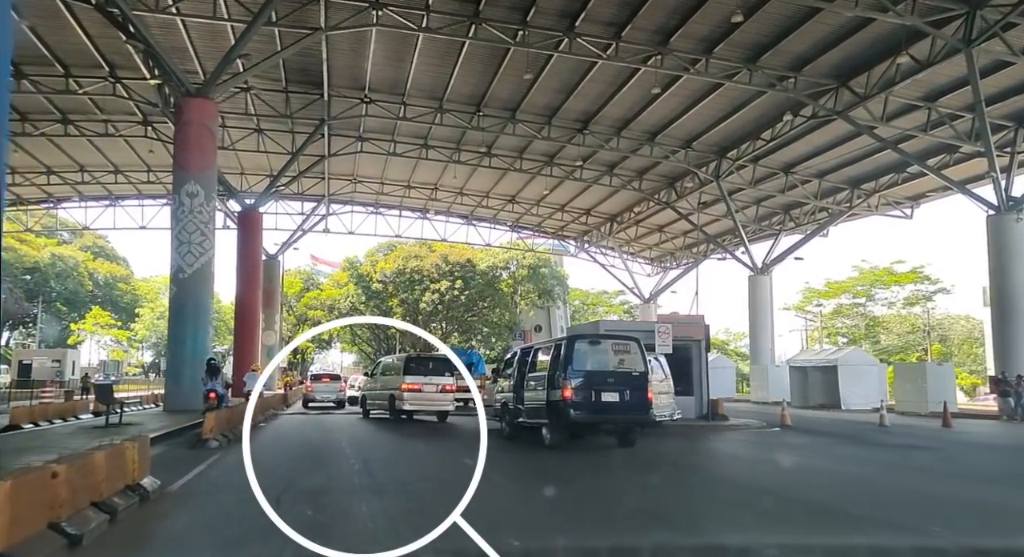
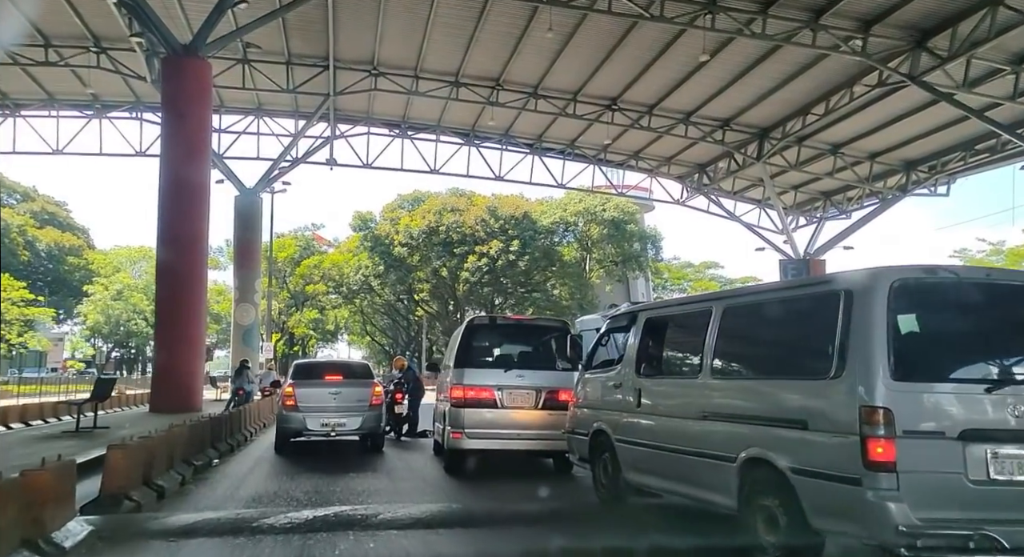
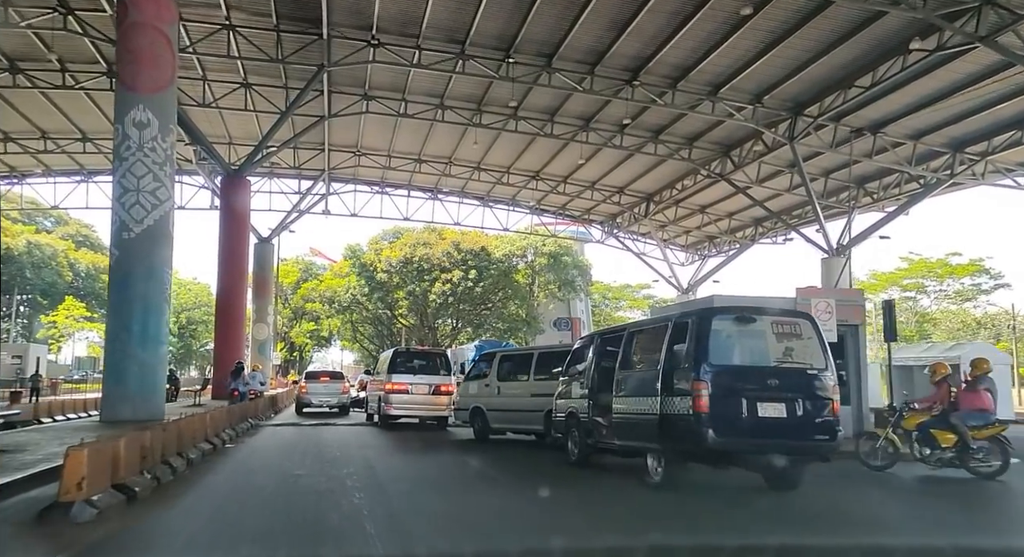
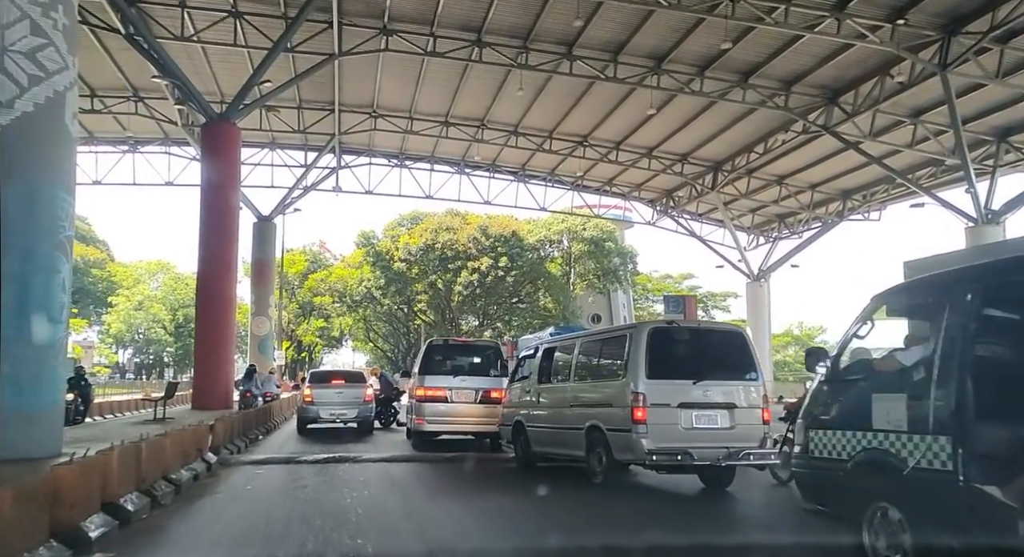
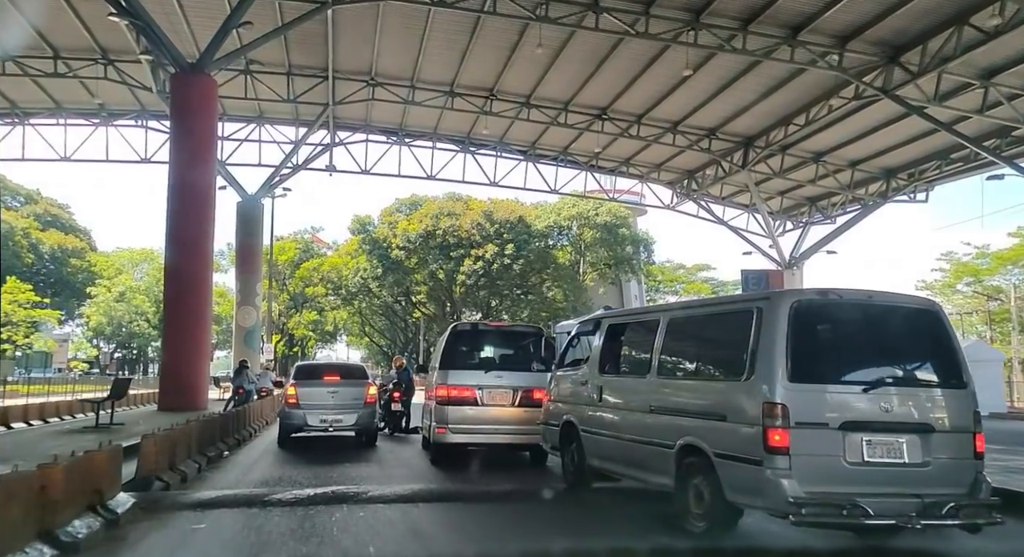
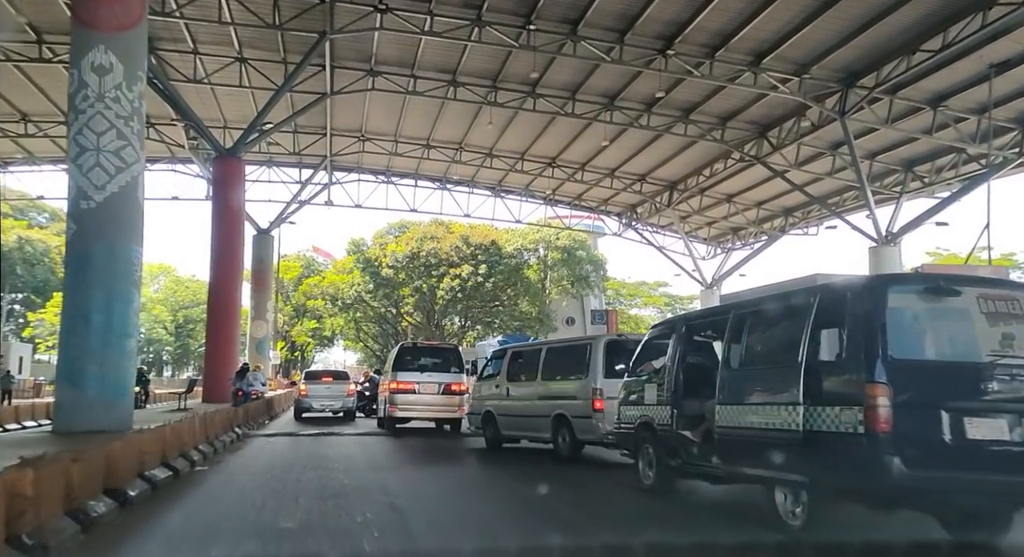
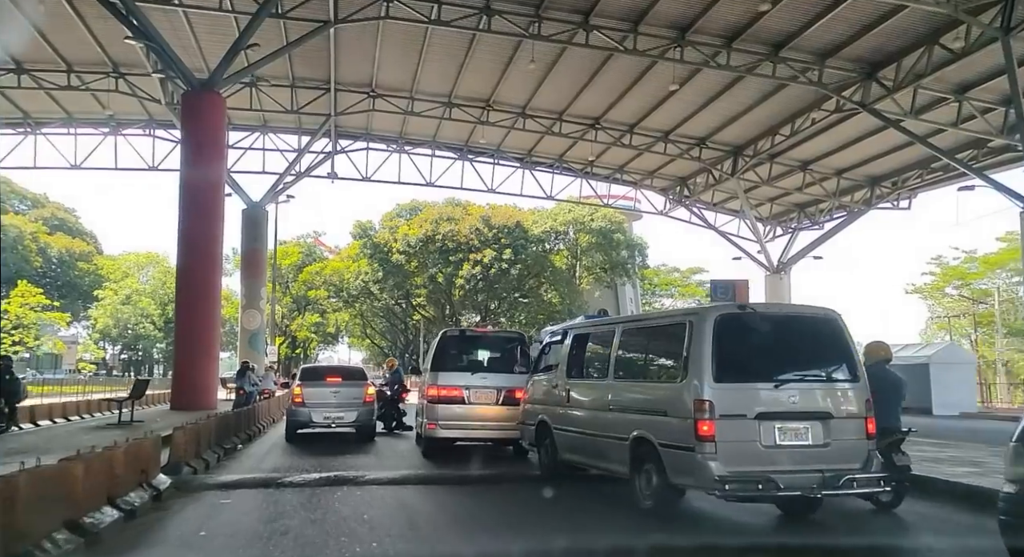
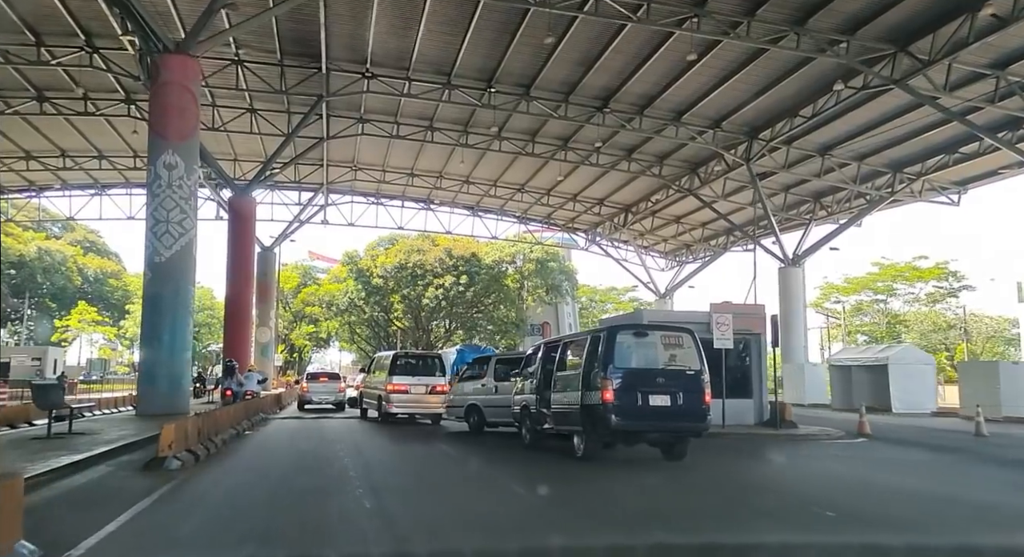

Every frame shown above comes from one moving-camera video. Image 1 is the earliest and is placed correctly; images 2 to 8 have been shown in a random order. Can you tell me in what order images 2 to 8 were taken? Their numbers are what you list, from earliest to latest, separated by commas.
8, 3, 6, 4, 7, 5, 2
